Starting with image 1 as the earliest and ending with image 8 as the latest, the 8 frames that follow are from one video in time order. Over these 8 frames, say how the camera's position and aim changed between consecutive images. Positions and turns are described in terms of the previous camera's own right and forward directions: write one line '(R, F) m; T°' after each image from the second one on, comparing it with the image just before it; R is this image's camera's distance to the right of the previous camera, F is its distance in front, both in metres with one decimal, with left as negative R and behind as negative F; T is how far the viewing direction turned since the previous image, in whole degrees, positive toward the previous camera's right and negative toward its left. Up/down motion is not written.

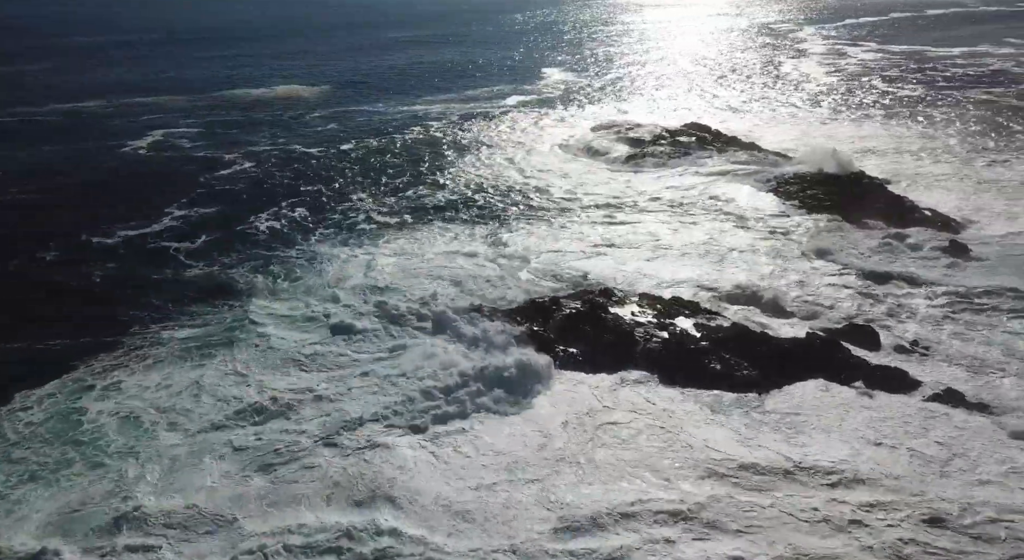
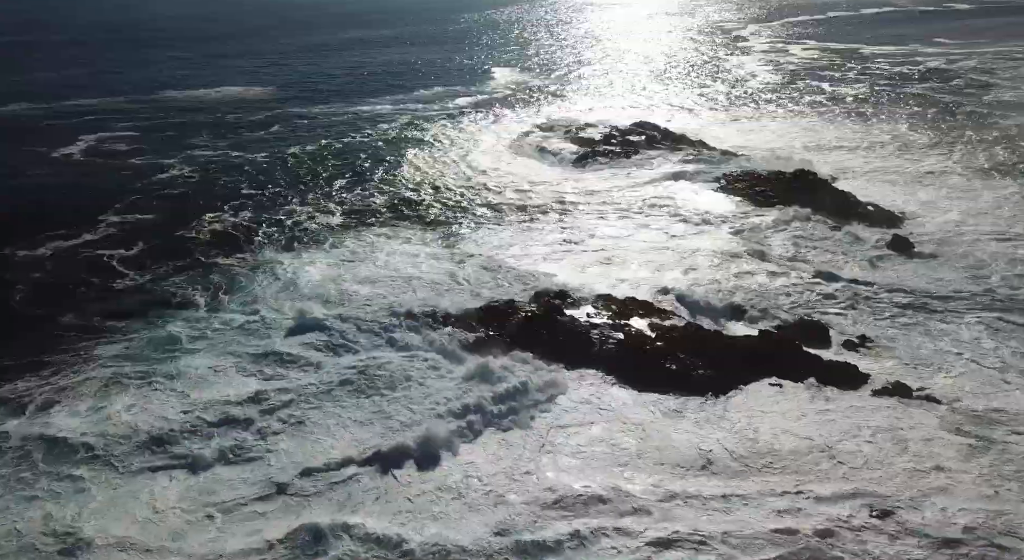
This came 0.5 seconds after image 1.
(0.0, +0.1) m; +3°
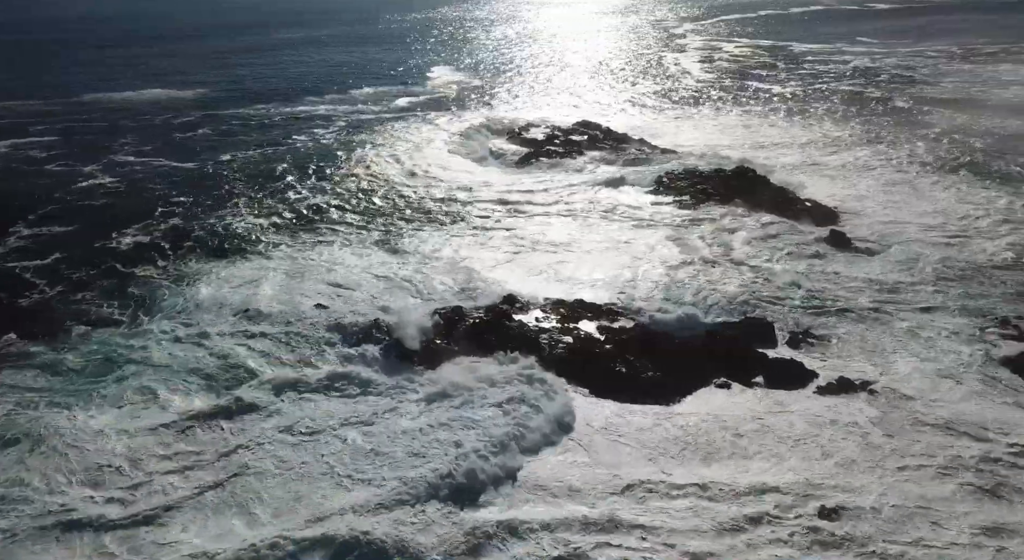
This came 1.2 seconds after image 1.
(0.0, +0.2) m; +4°
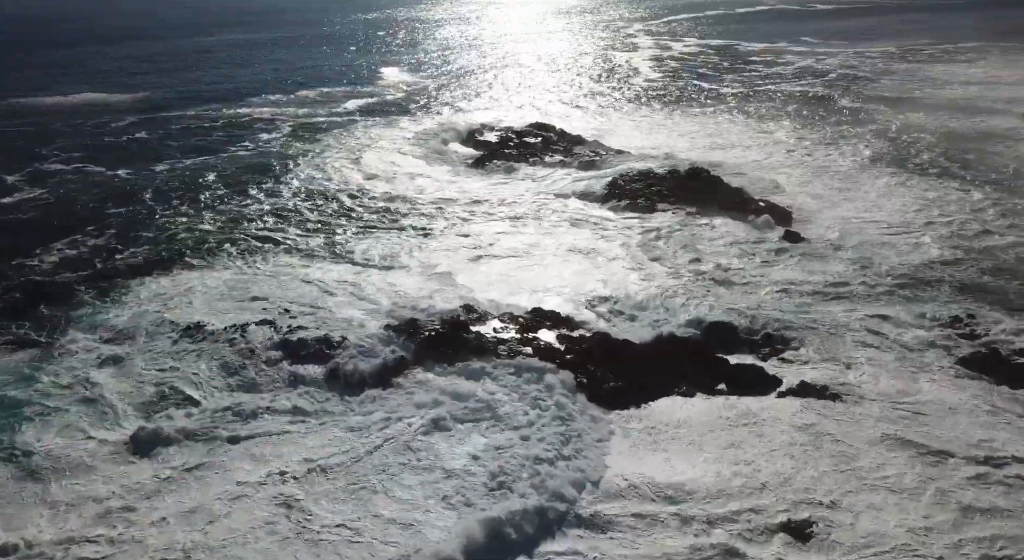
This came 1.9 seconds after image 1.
(0.0, +0.3) m; +3°
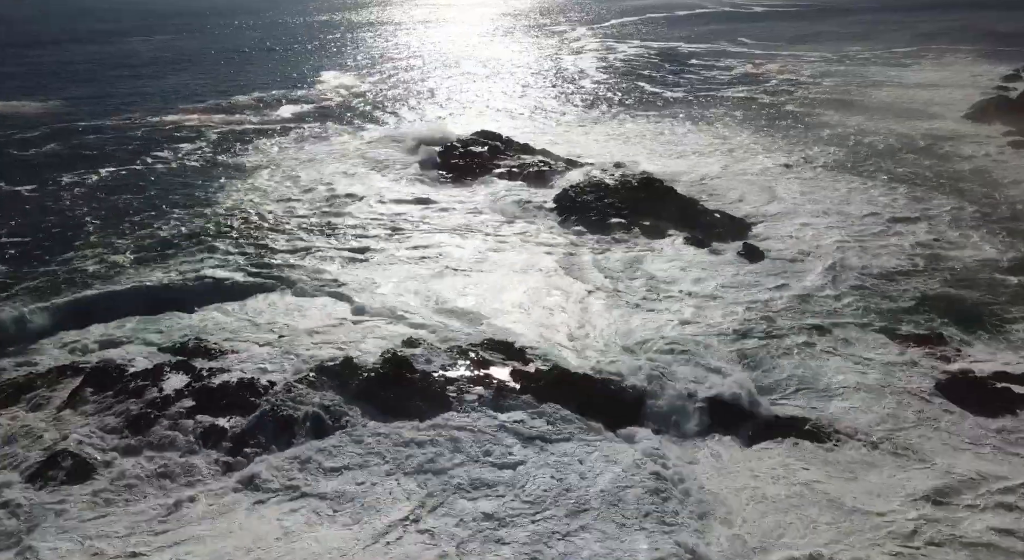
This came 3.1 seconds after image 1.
(0.0, +0.9) m; +4°
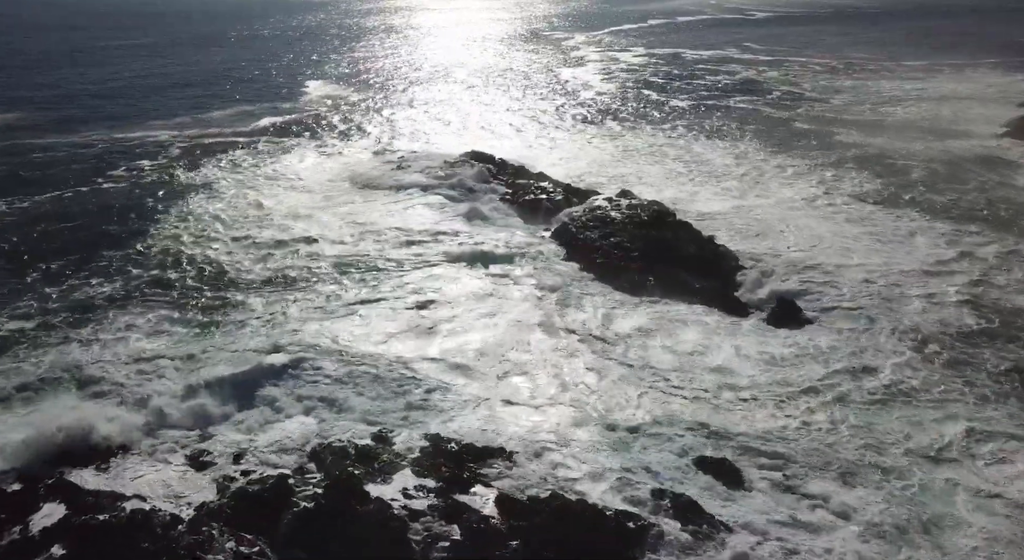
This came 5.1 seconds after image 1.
(+0.1, +2.1) m; 0°
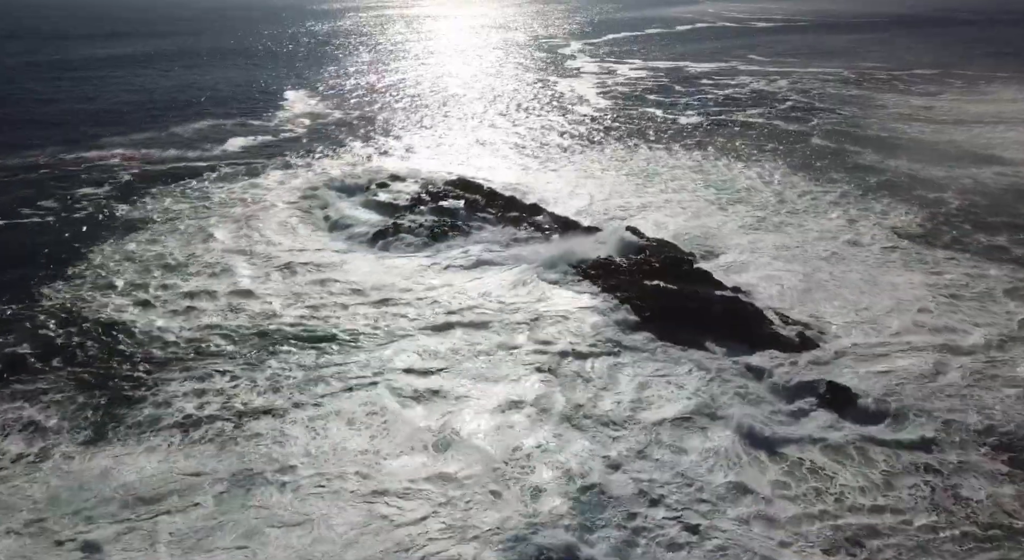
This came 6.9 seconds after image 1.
(+0.1, +2.2) m; 0°
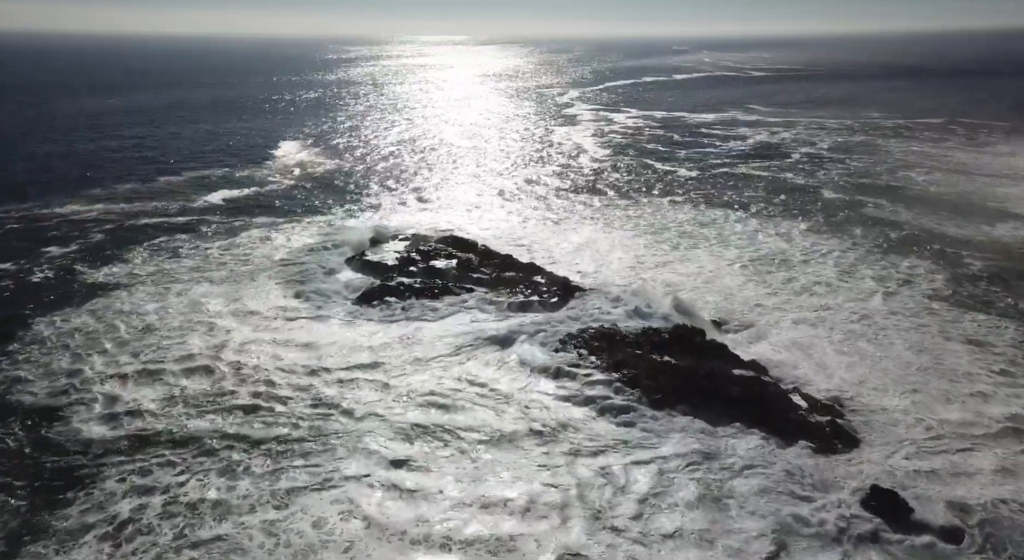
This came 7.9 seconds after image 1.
(+0.1, +1.2) m; 0°
